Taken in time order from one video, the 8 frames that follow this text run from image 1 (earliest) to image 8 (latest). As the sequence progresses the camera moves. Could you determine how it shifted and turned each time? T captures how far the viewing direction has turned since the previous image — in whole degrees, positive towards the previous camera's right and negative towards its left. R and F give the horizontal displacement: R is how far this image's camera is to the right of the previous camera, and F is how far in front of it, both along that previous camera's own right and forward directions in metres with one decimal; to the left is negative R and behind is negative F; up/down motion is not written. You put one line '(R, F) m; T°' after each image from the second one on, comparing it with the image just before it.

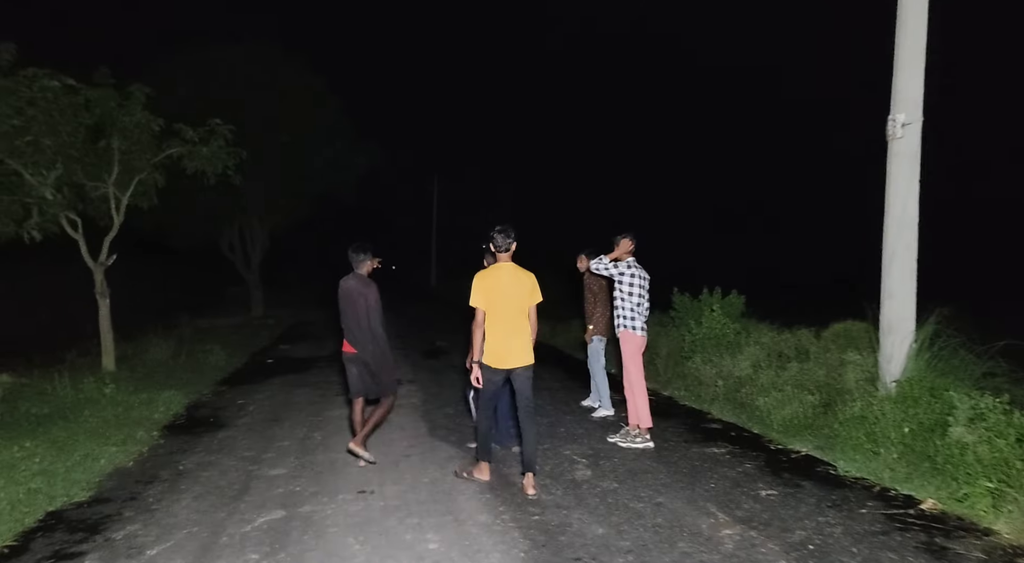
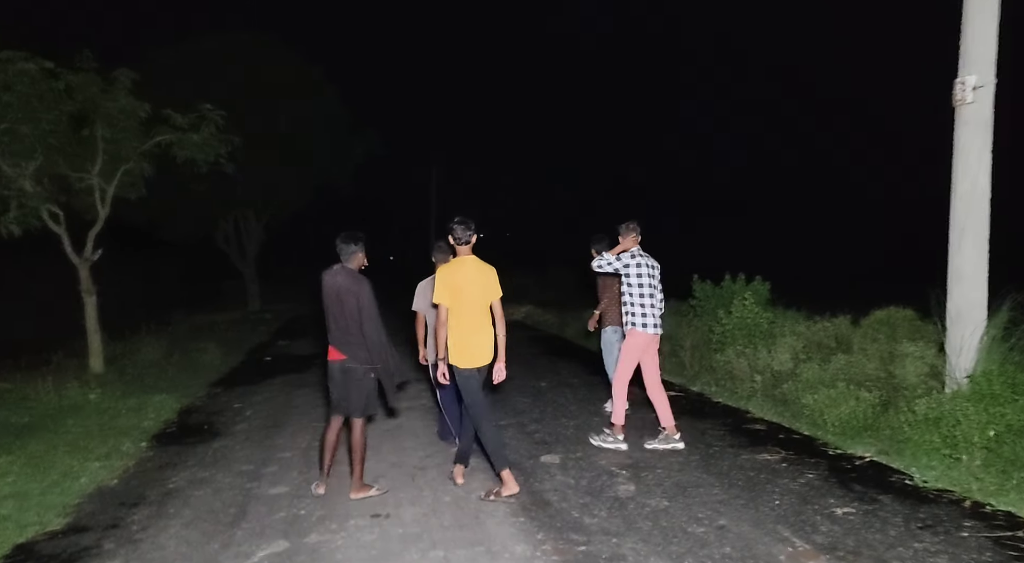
(-0.2, +0.5) m; 0°
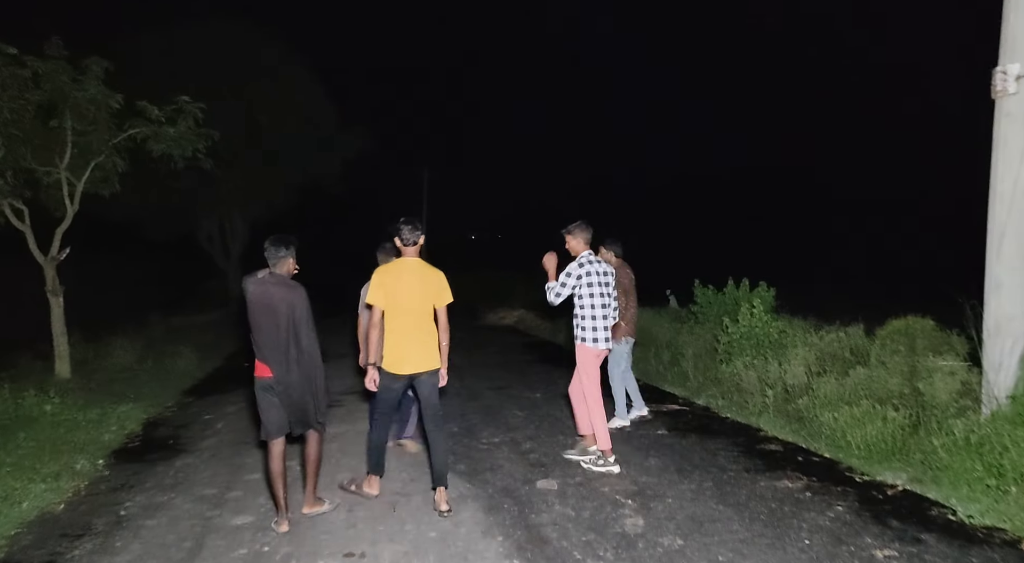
(0.0, +0.4) m; +1°
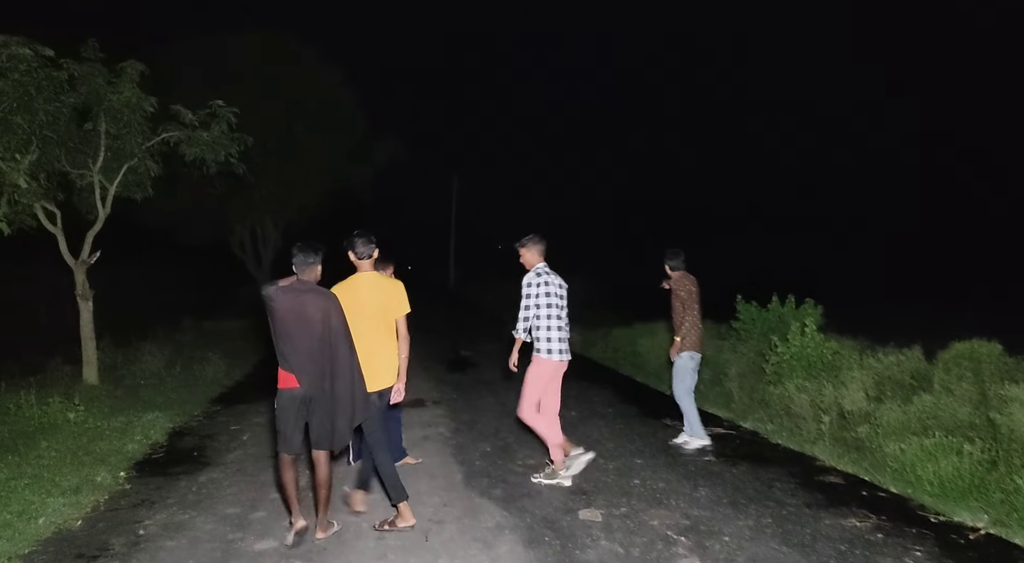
(-0.1, +0.3) m; -2°
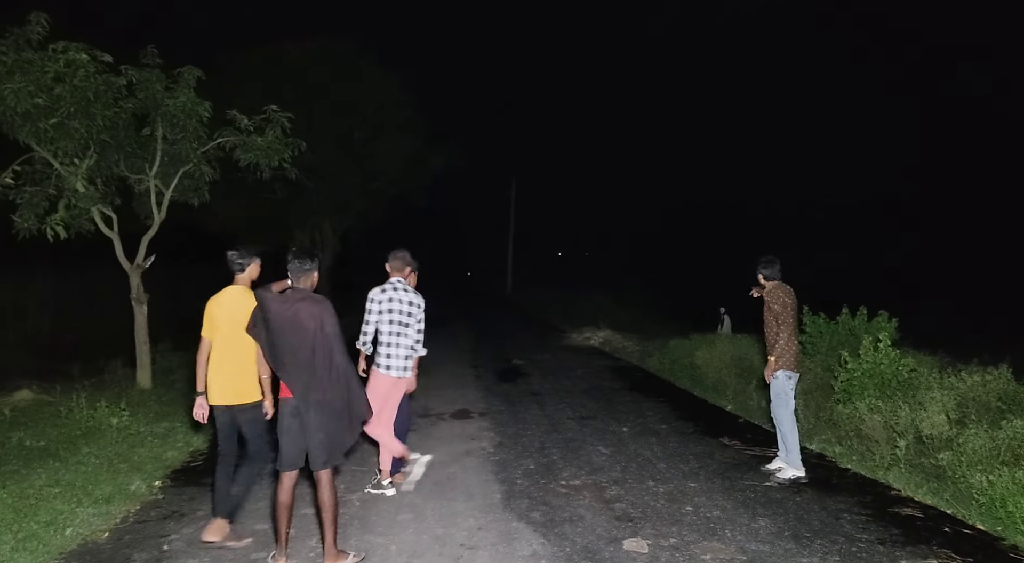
(0.0, +0.3) m; -4°
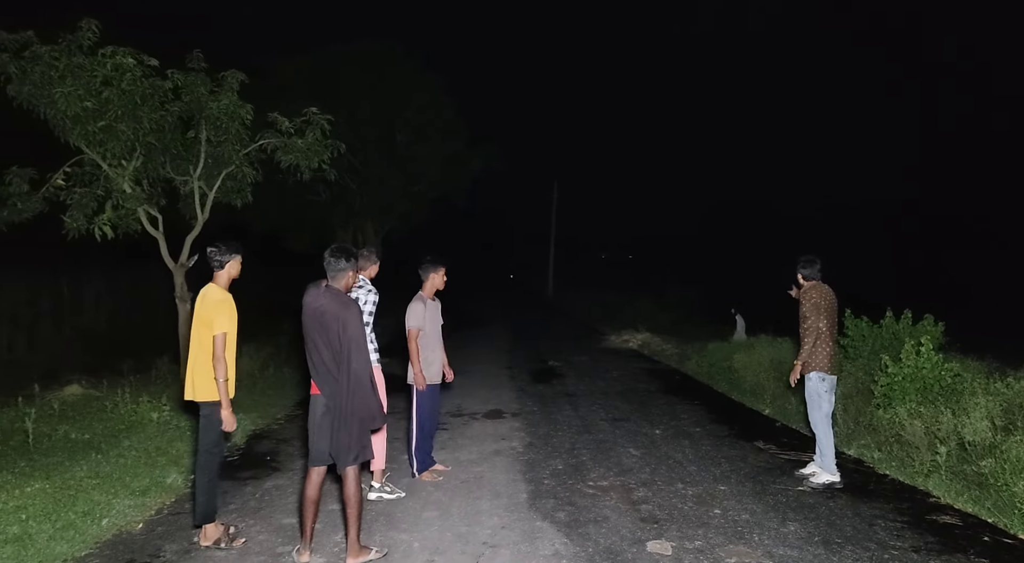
(+0.1, 0.0) m; -3°
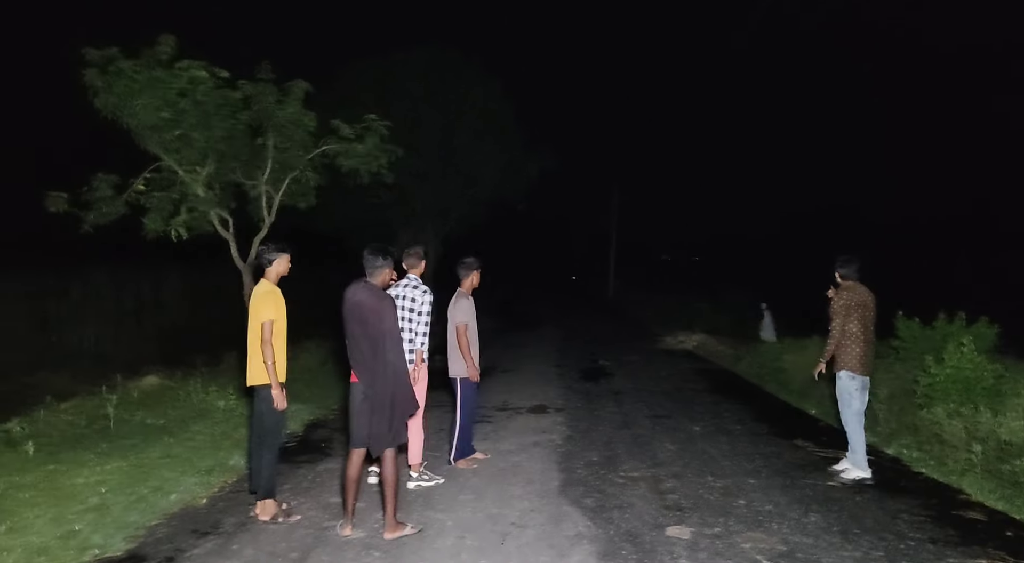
(+0.2, -0.2) m; -5°
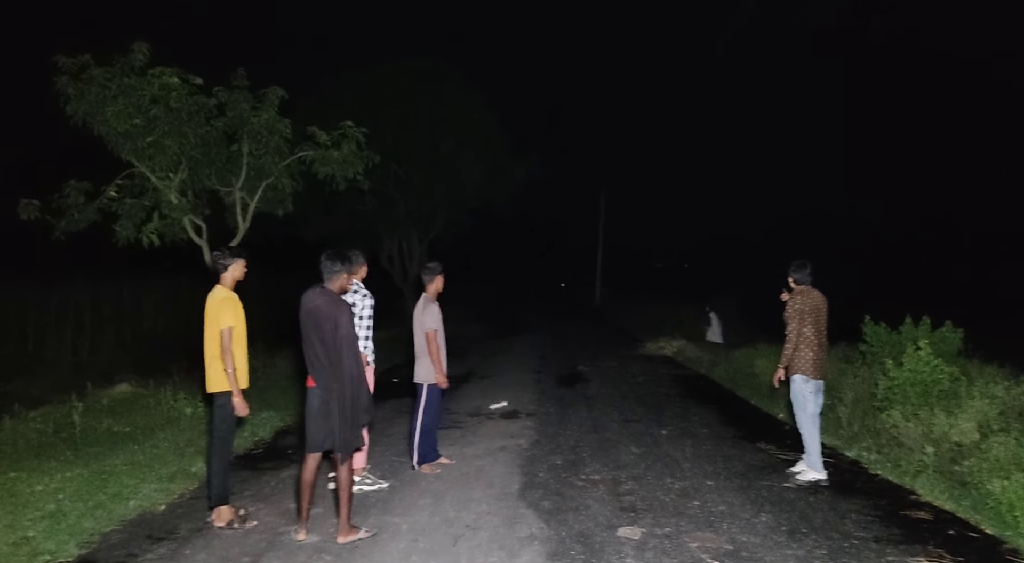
(+0.2, 0.0) m; +1°
